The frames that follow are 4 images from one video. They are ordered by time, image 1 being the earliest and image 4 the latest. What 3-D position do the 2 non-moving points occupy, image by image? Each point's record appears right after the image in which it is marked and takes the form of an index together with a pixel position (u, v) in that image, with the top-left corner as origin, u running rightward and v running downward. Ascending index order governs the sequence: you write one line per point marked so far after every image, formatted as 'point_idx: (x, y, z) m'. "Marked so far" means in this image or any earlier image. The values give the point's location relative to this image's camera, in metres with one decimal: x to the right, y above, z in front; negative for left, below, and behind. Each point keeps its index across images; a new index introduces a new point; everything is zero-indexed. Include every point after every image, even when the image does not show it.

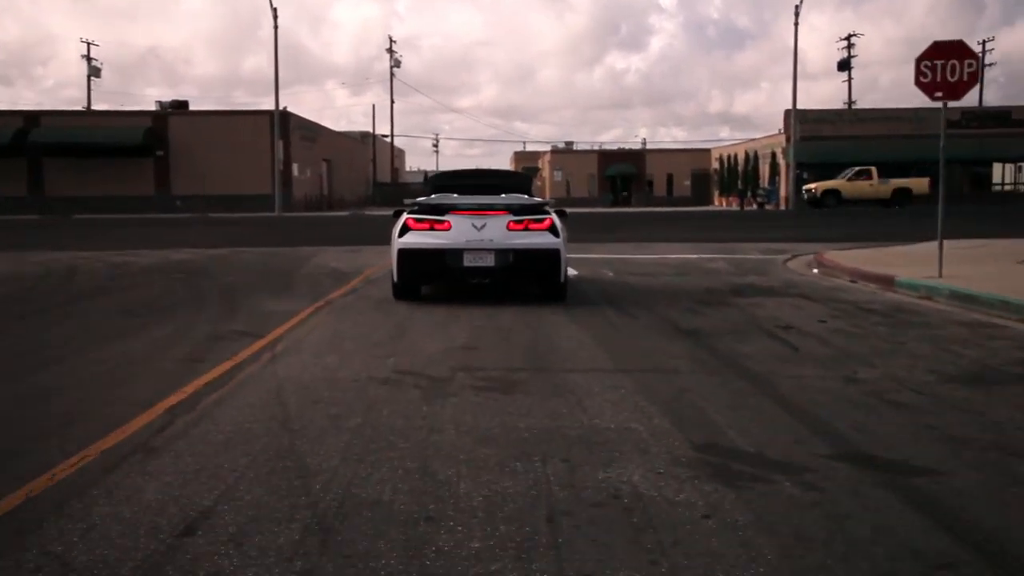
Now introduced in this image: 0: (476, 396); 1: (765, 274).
0: (-0.3, -0.8, +7.3) m
1: (+5.0, +0.3, +19.2) m
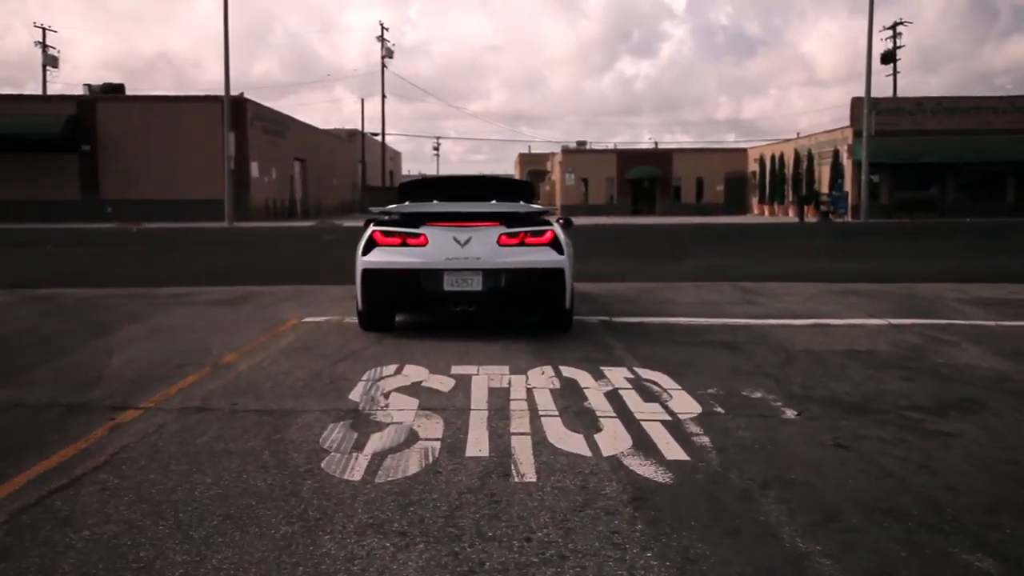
0: (-0.2, -1.9, -4.4) m
1: (+5.2, -0.9, +7.5) m
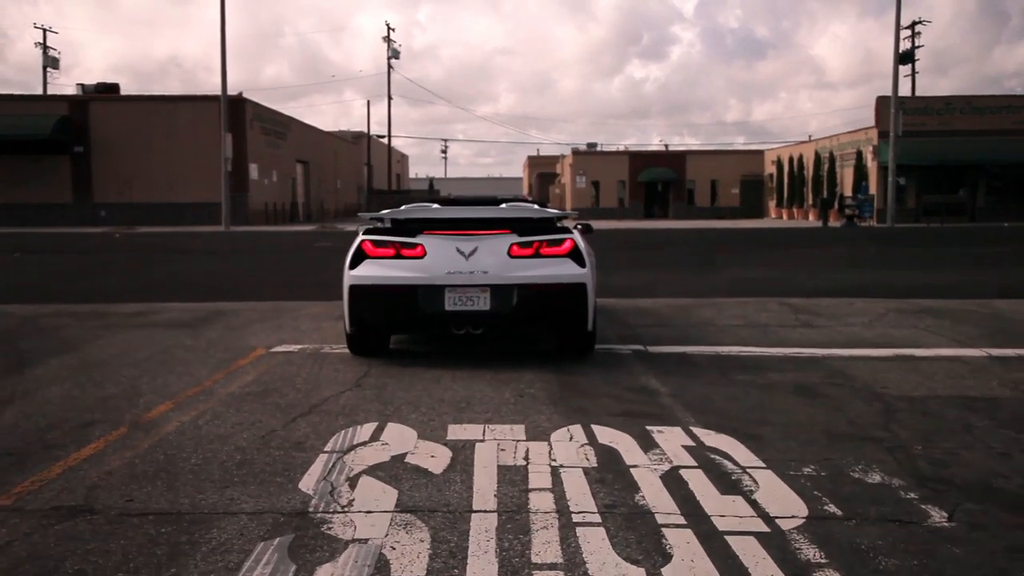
0: (-0.2, -2.1, -6.6) m
1: (+5.3, -1.1, +5.2) m
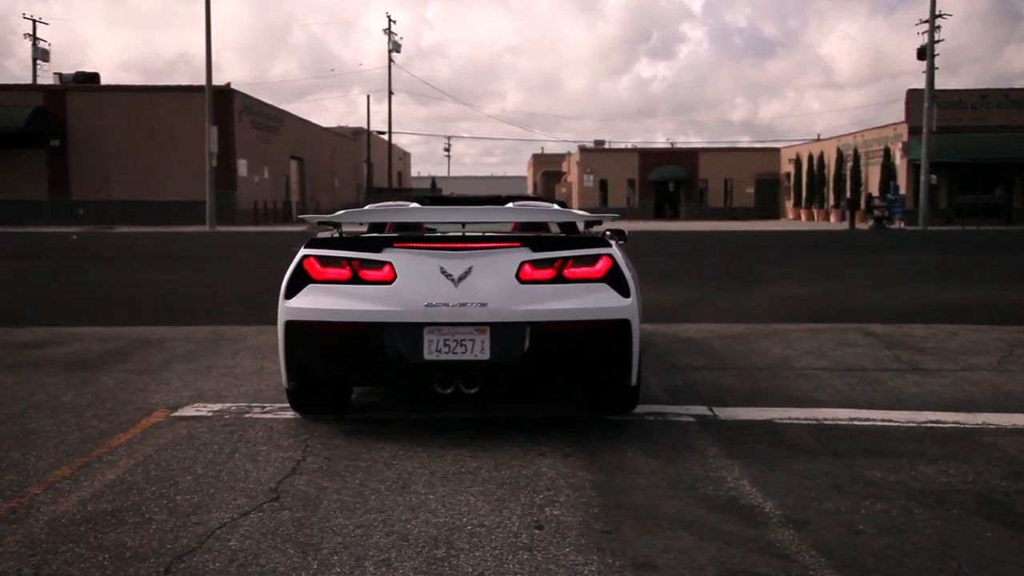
0: (-0.2, -2.4, -9.8) m
1: (+5.3, -1.4, +2.0) m
